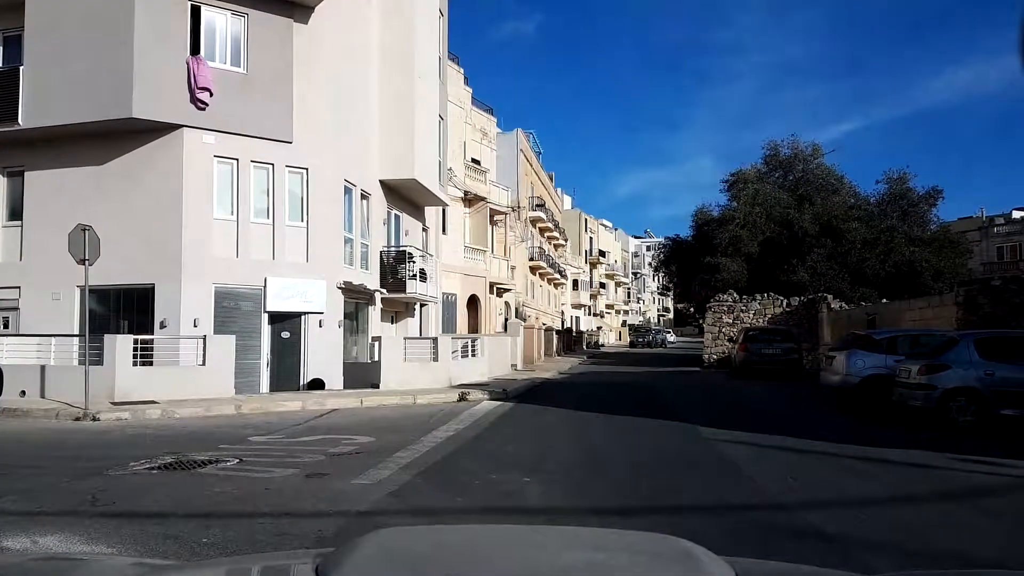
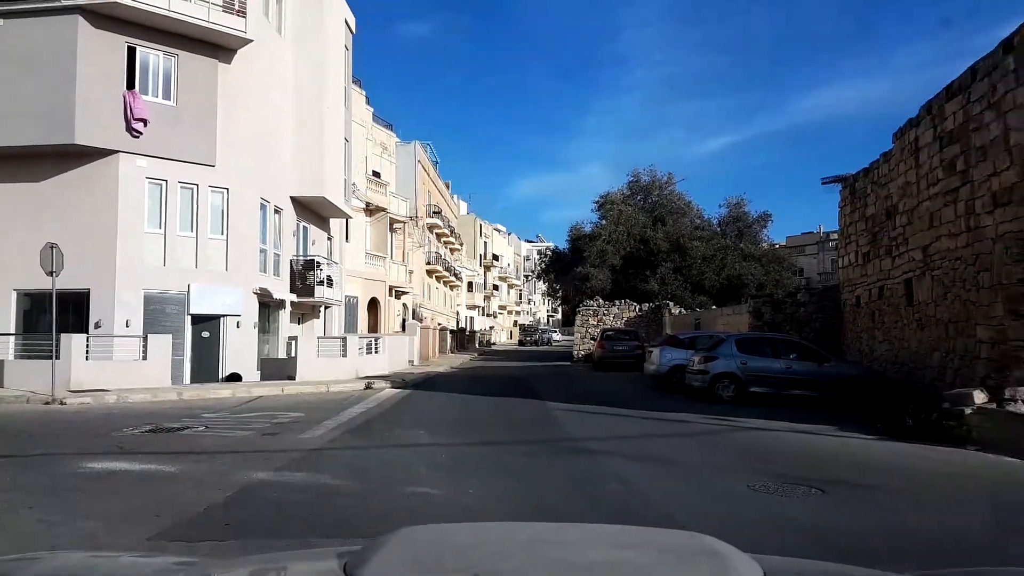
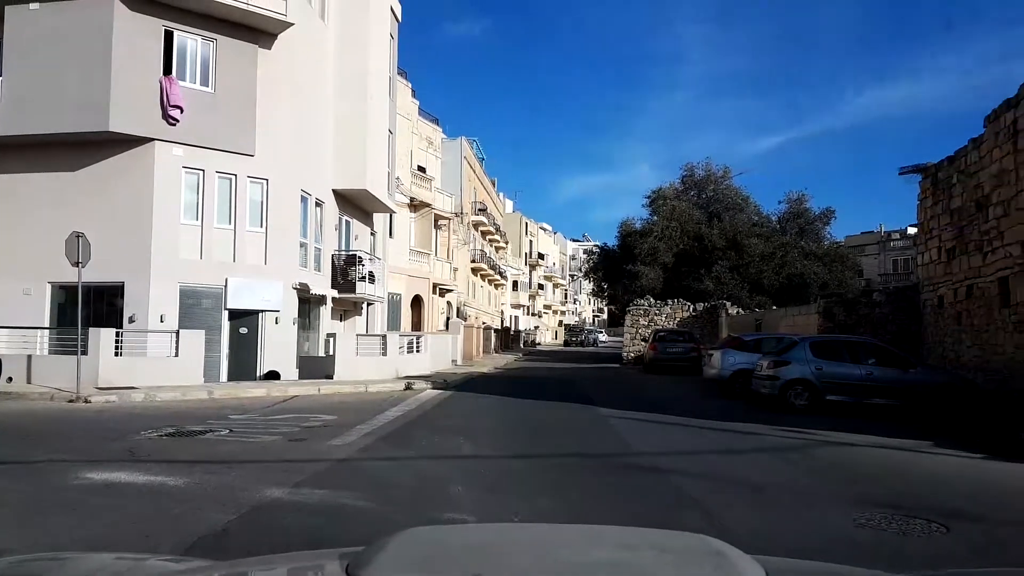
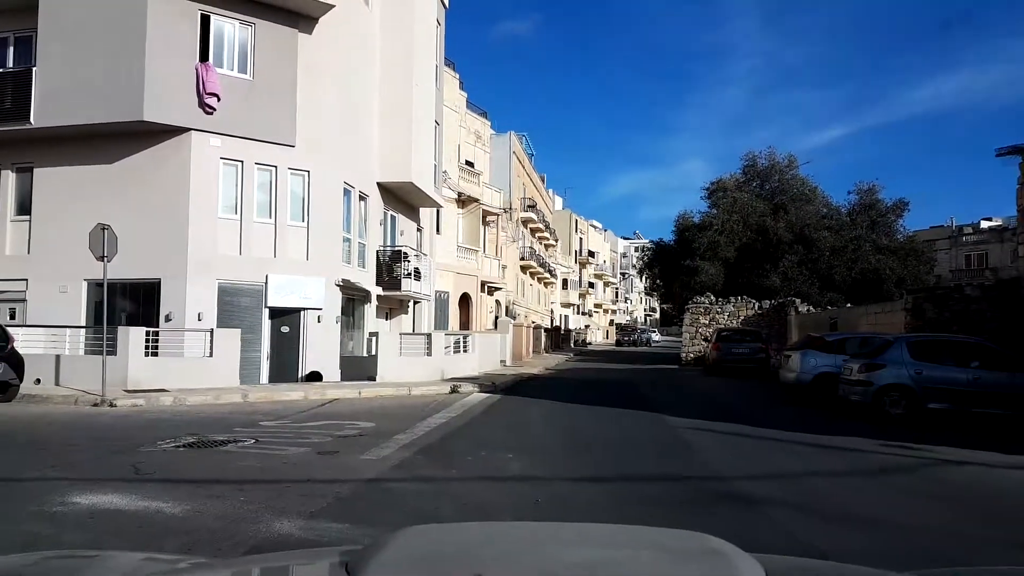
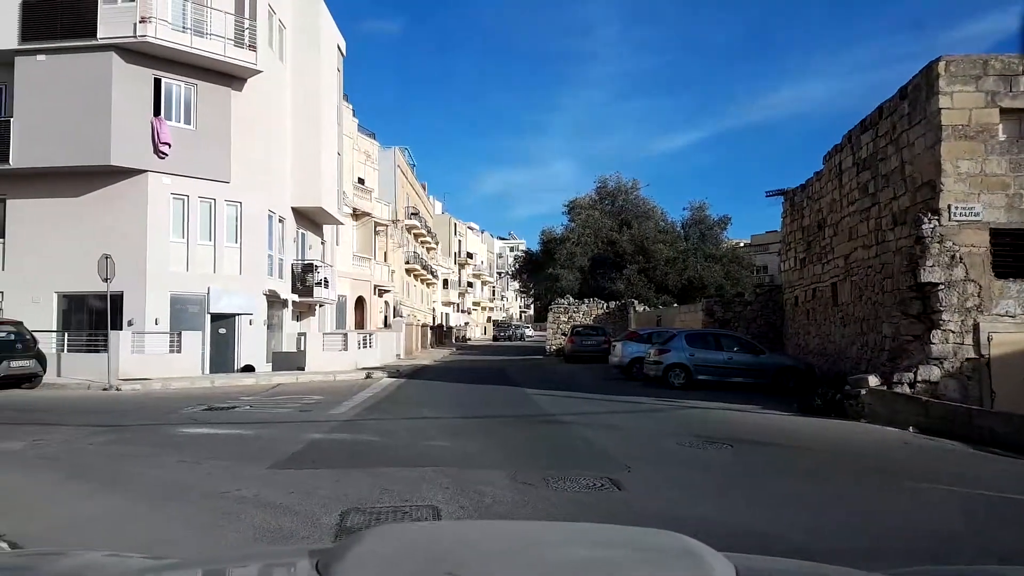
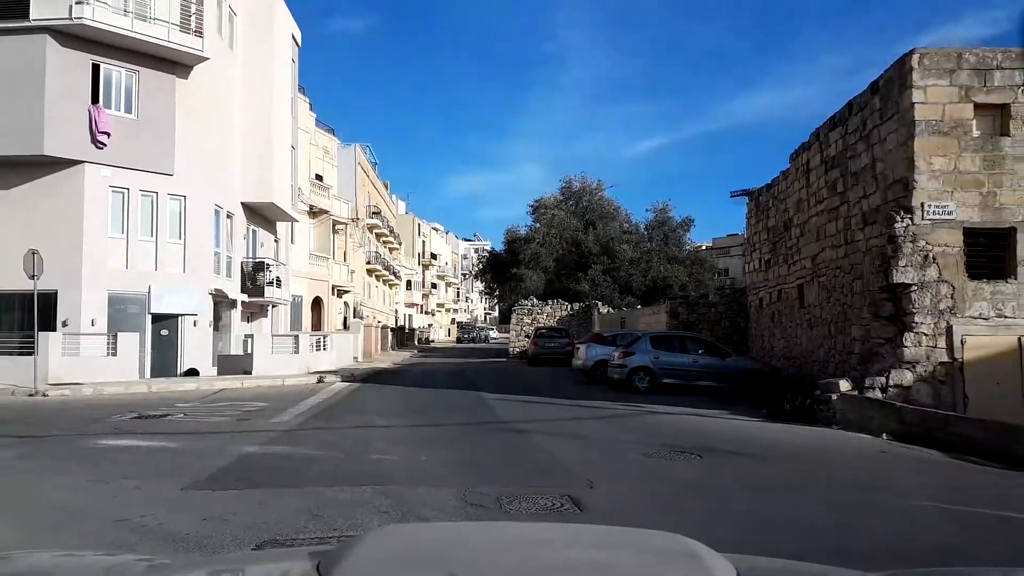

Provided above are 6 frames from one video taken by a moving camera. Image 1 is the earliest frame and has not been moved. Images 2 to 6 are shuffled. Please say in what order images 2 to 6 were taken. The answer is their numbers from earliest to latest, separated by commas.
4, 3, 2, 6, 5
